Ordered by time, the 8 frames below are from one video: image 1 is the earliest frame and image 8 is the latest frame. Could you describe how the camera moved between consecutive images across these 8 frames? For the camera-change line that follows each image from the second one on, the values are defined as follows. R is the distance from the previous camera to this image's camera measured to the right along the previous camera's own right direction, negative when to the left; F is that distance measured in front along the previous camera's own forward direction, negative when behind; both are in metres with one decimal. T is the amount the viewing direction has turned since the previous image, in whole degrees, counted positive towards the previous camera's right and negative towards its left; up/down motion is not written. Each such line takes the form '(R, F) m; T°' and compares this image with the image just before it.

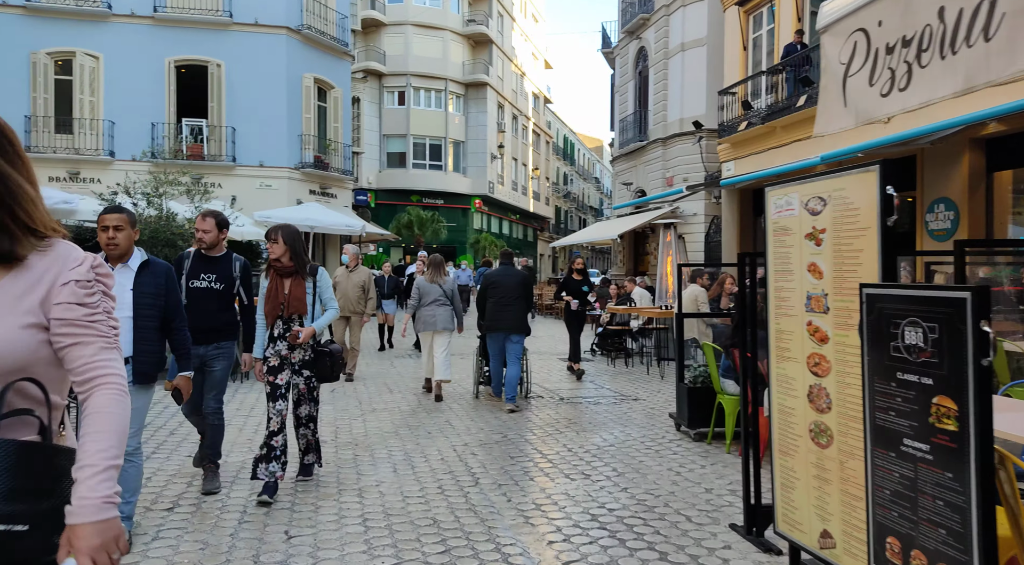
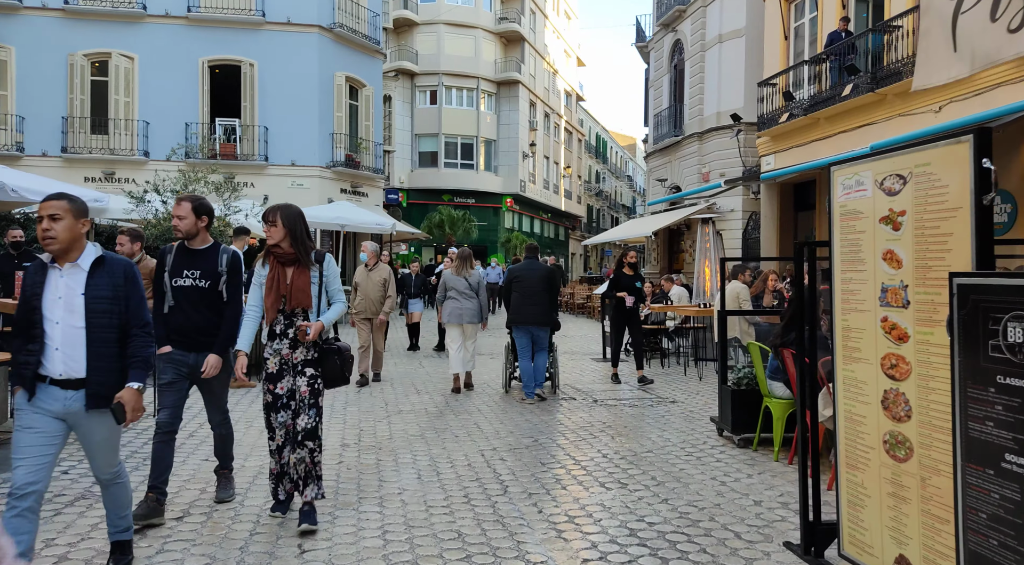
(0.0, +0.4) m; -3°
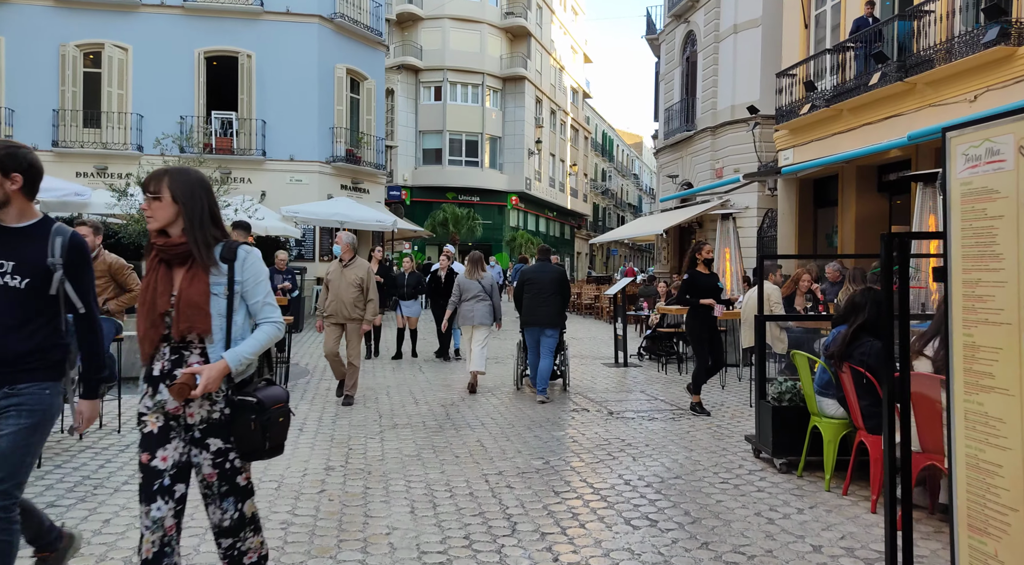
(0.0, +0.8) m; 0°
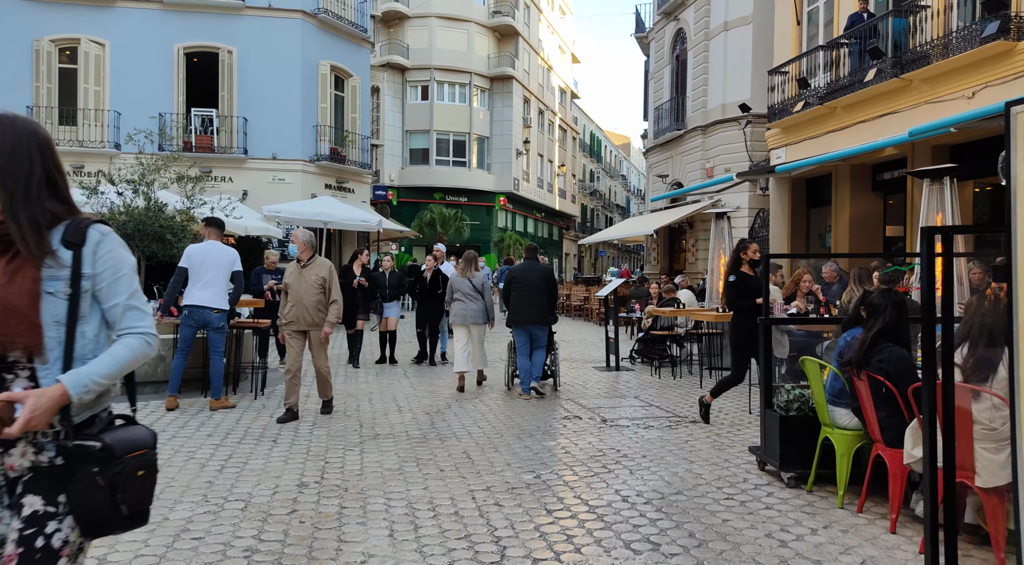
(0.0, +0.4) m; +1°
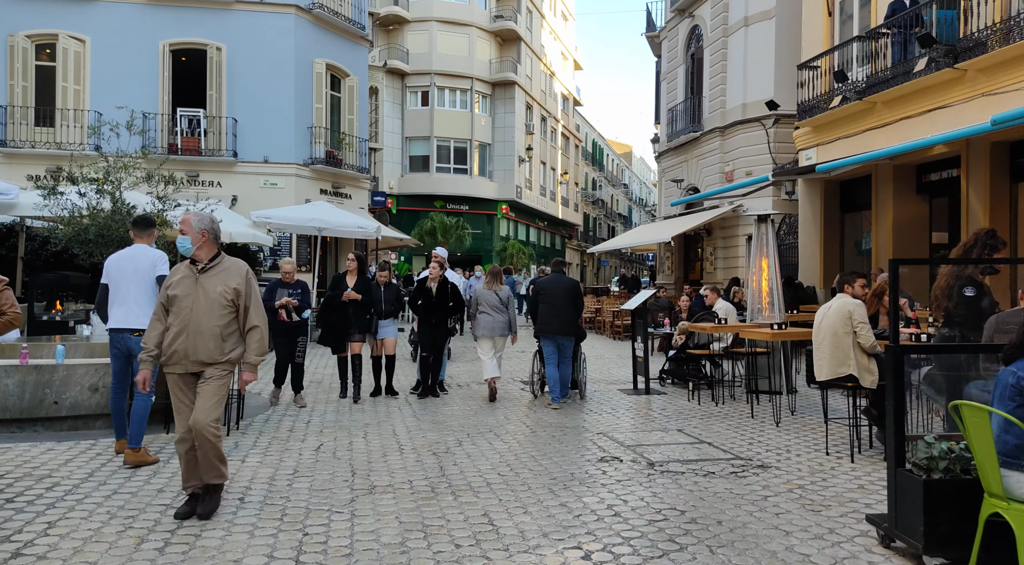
(-0.2, +1.3) m; 0°
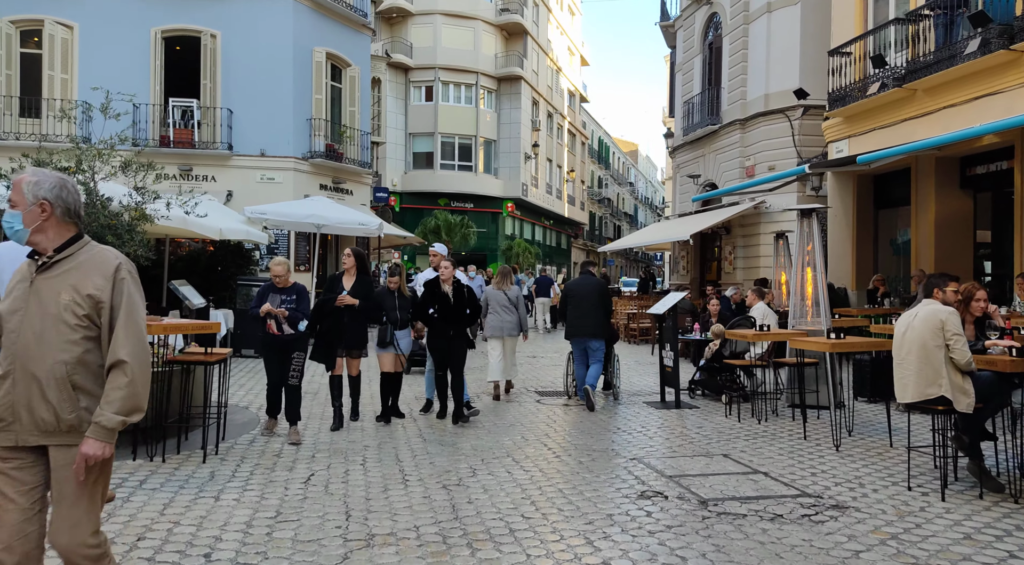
(-0.2, +1.0) m; 0°
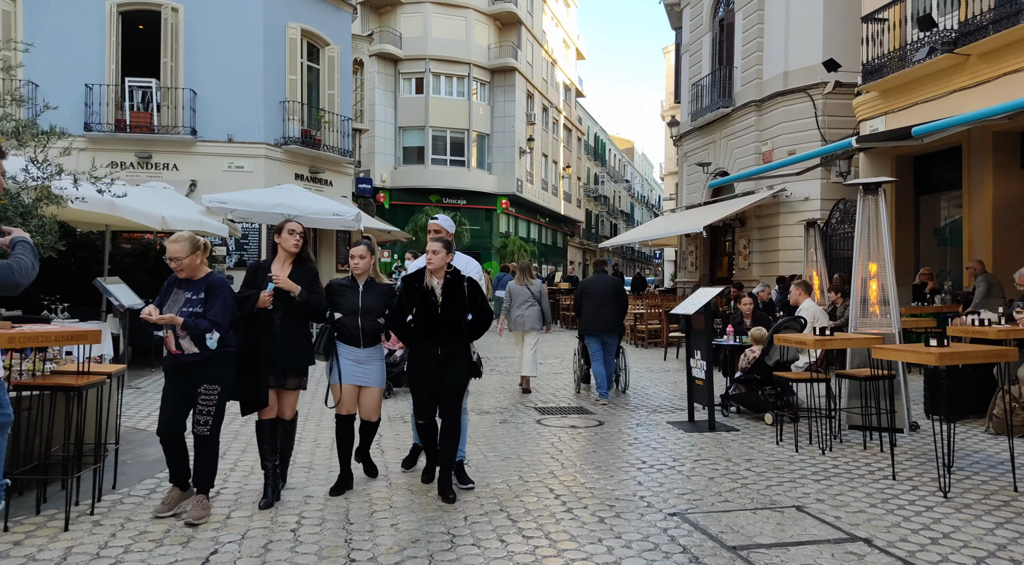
(0.0, +1.7) m; 0°
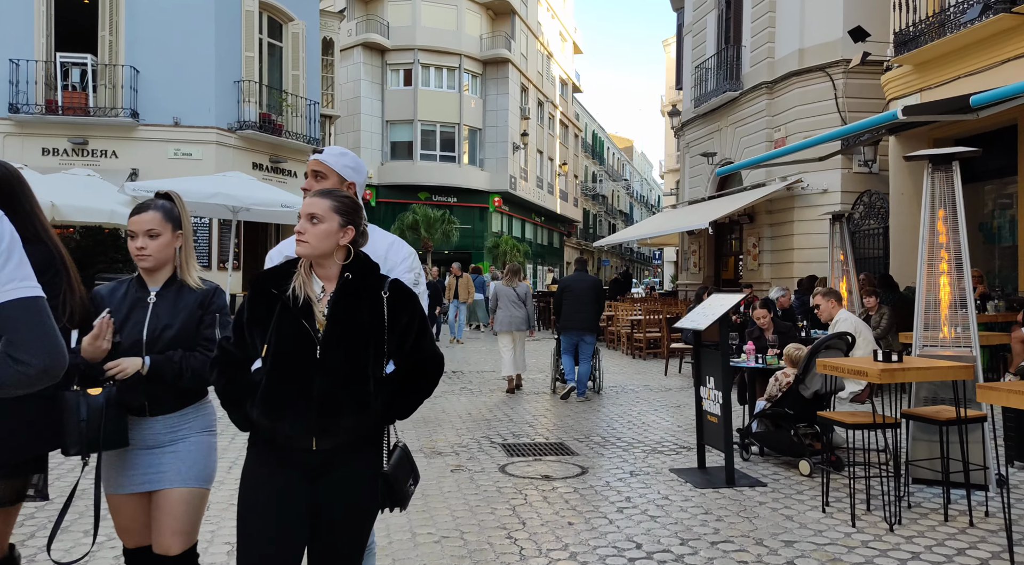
(+0.3, +1.8) m; 0°
